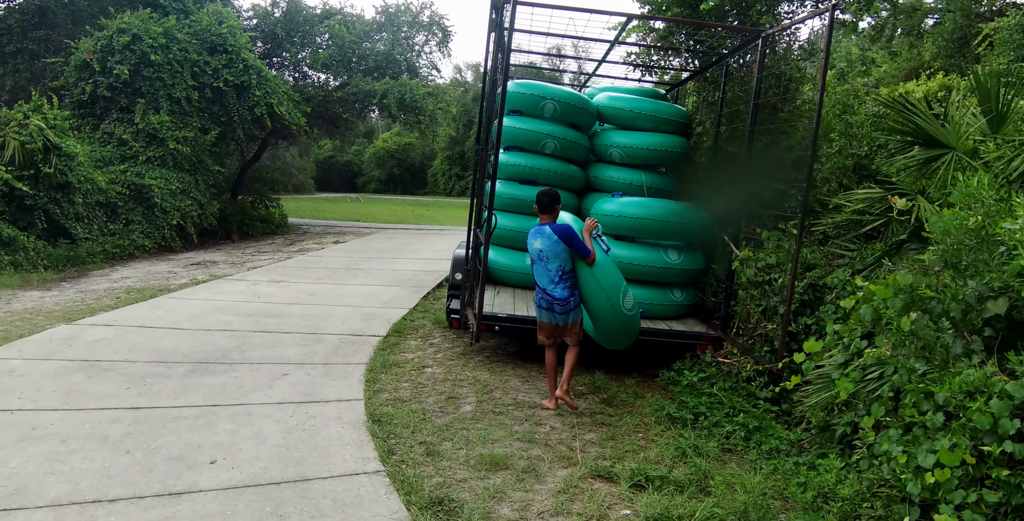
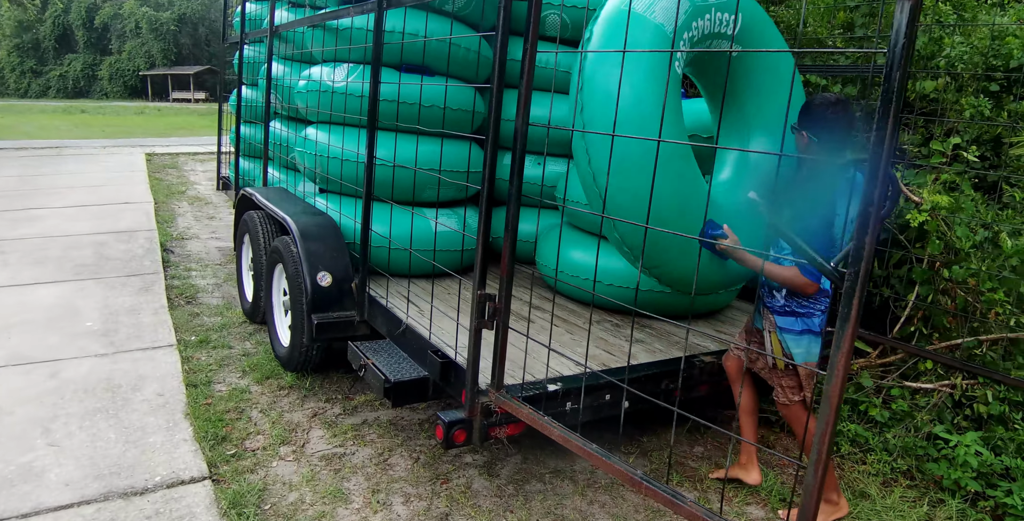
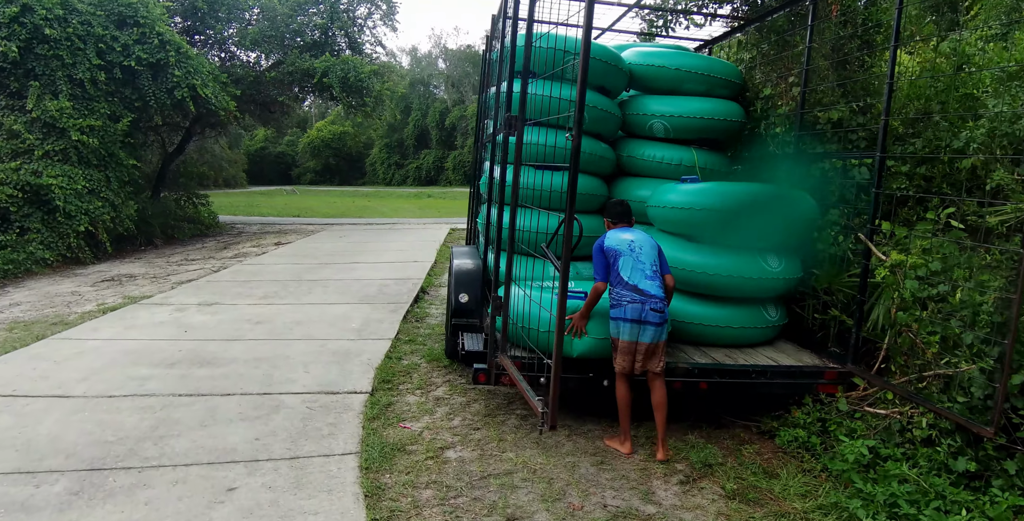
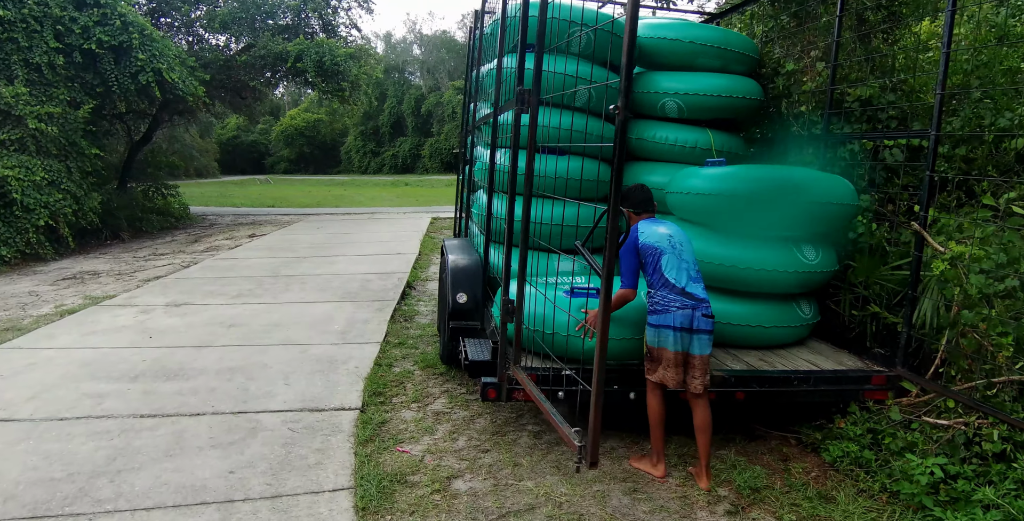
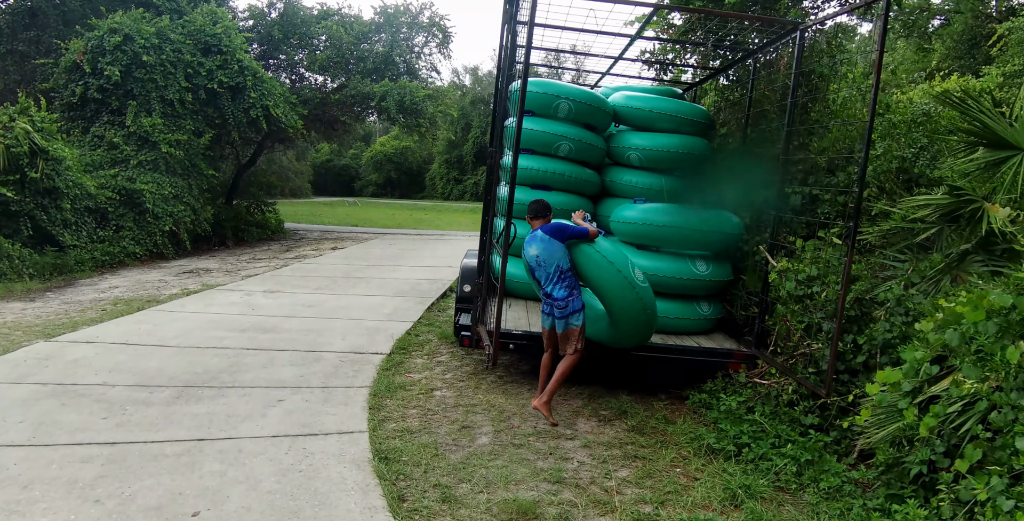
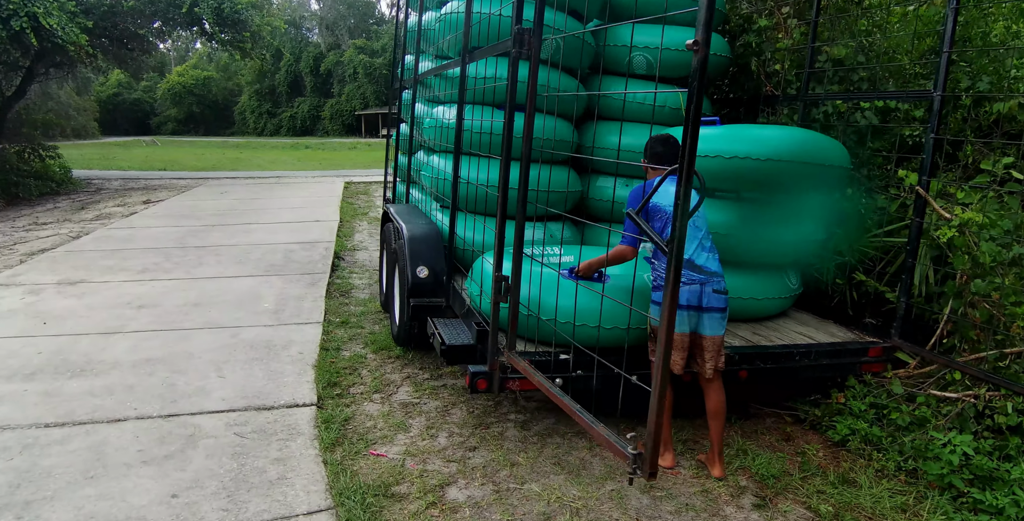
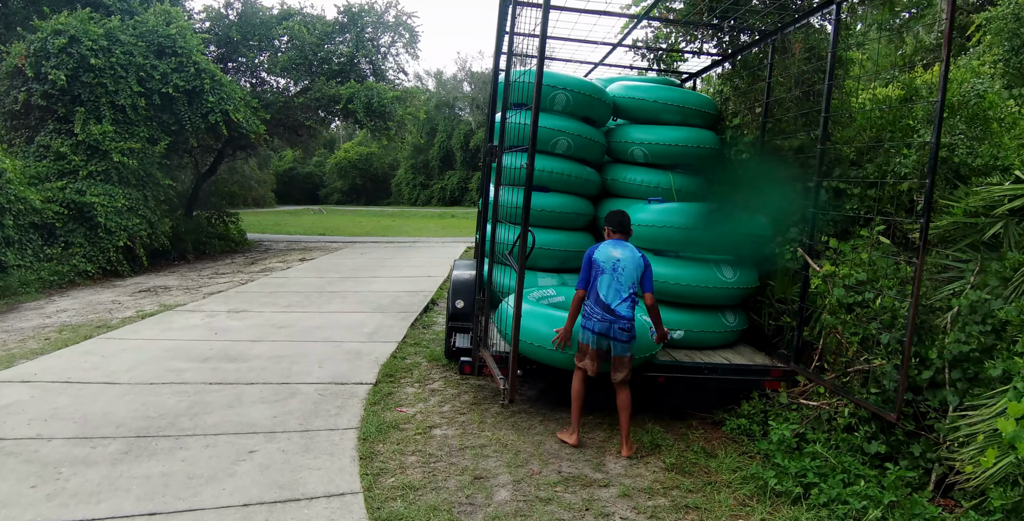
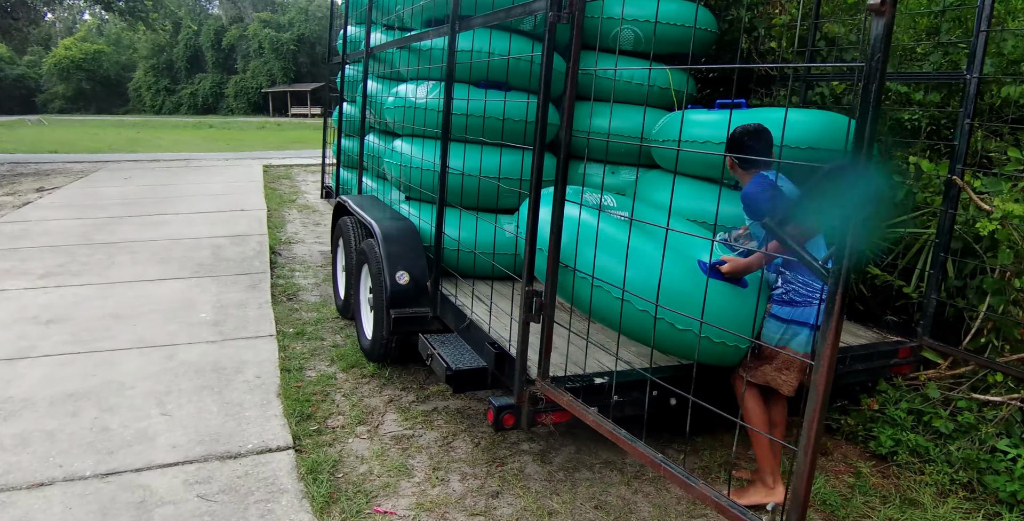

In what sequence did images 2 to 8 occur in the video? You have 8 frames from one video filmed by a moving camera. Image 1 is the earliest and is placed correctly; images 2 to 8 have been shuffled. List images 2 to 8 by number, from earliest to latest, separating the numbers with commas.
5, 7, 3, 4, 6, 8, 2
